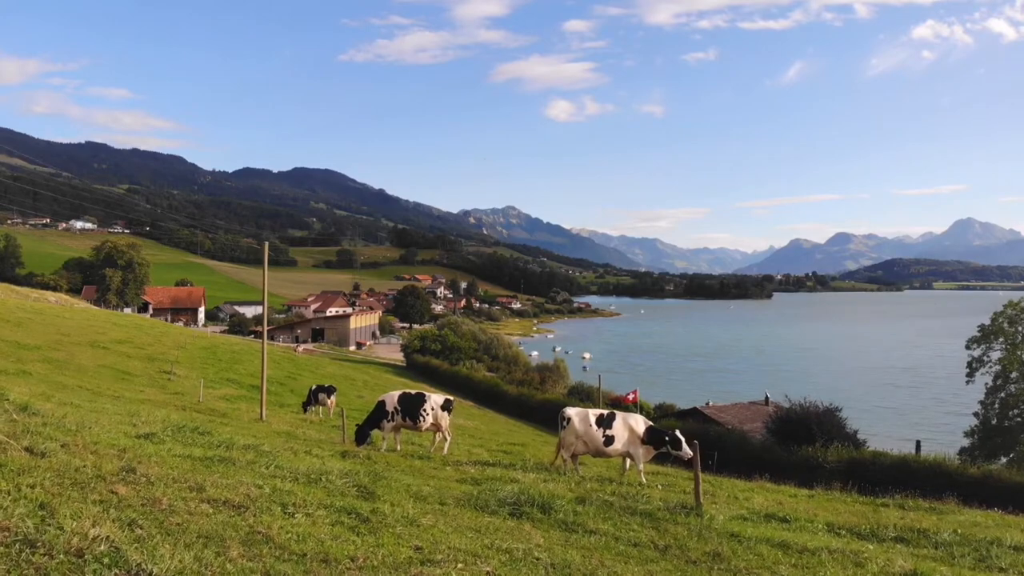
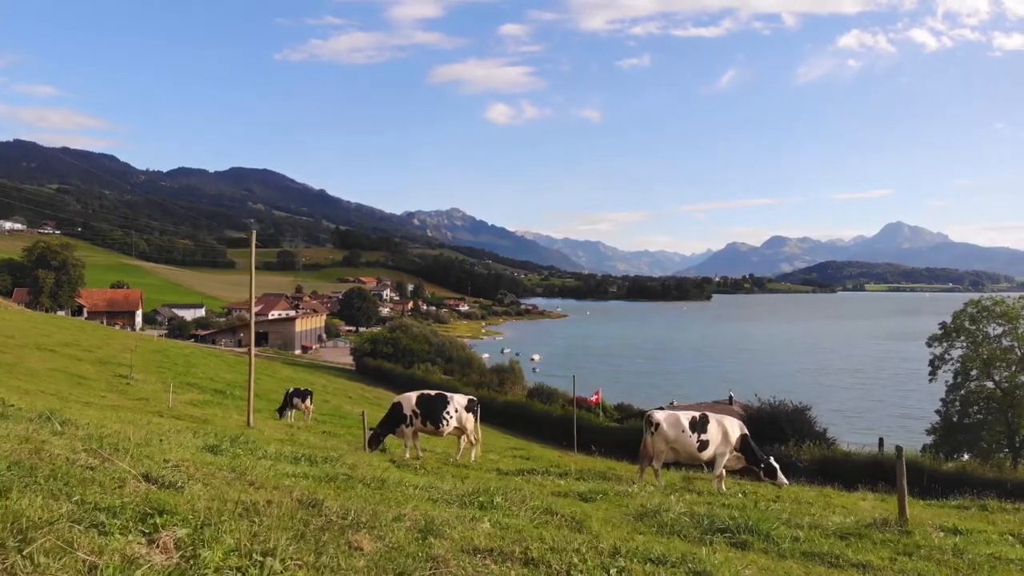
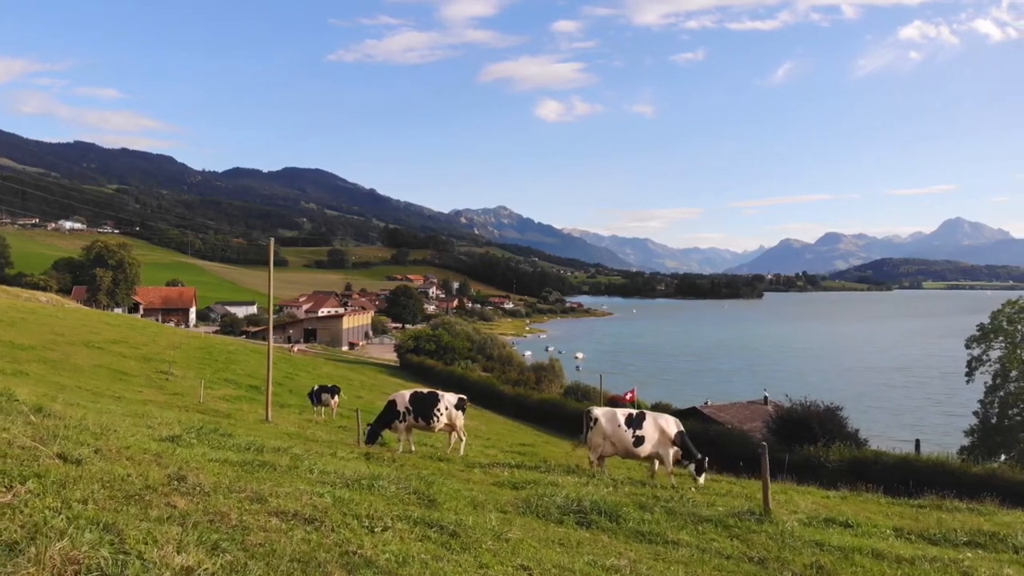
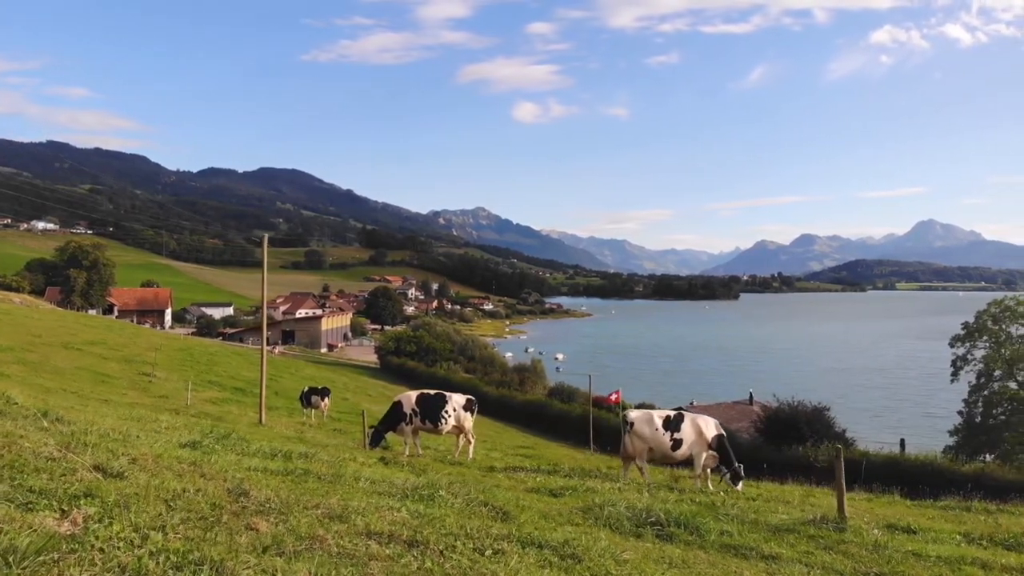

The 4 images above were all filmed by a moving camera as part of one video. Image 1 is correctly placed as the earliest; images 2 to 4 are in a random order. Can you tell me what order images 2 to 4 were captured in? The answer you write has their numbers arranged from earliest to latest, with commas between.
3, 4, 2
